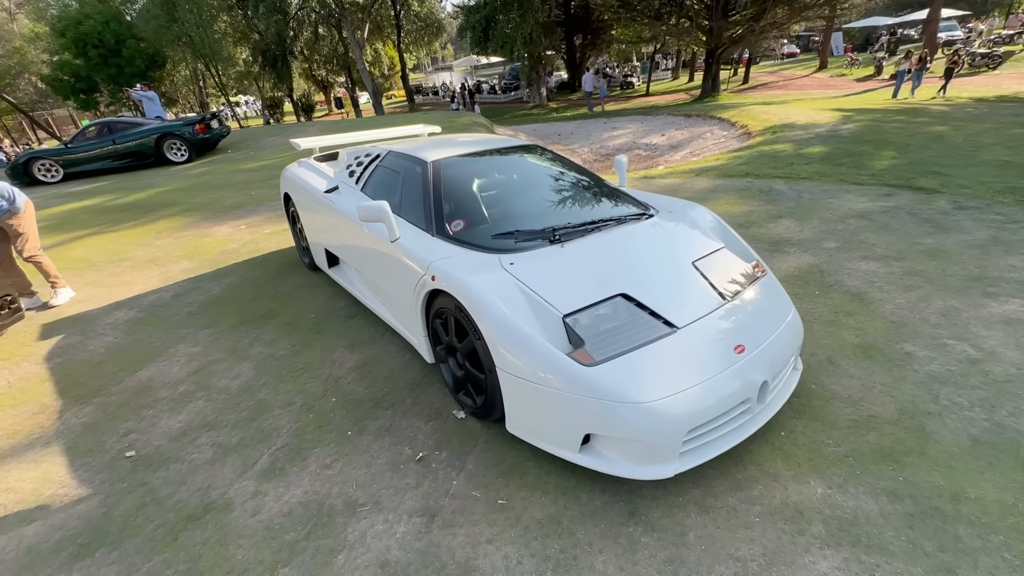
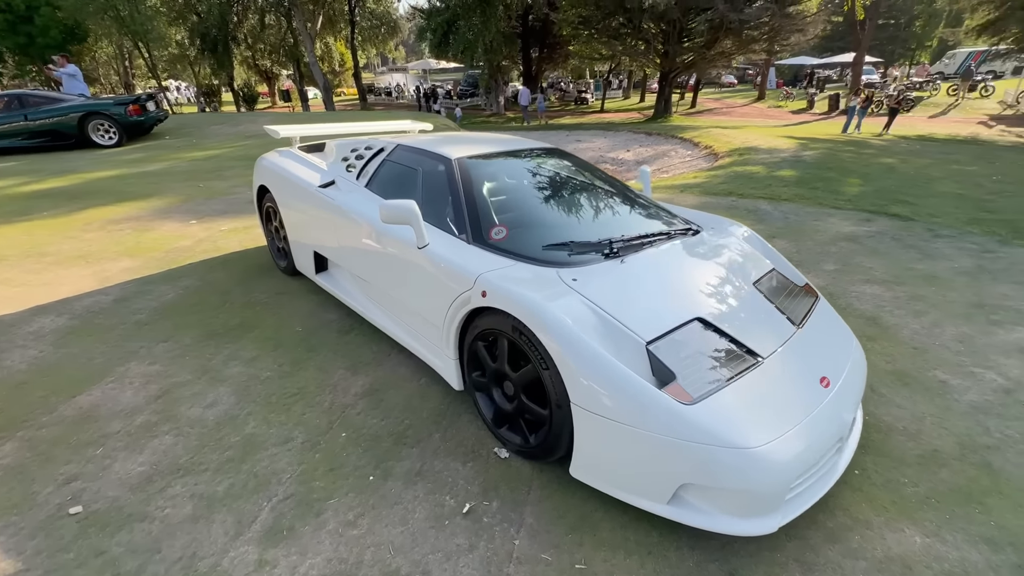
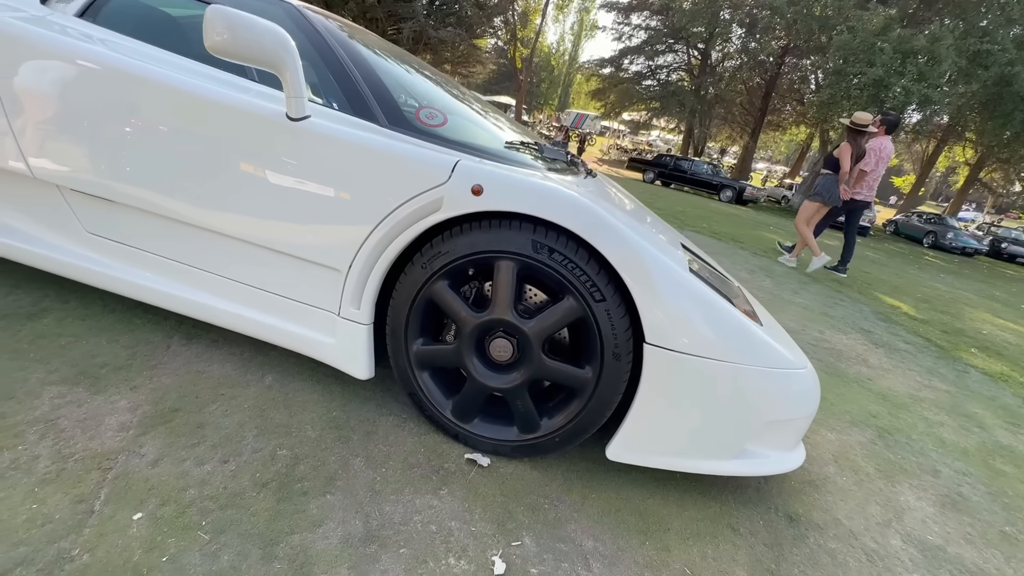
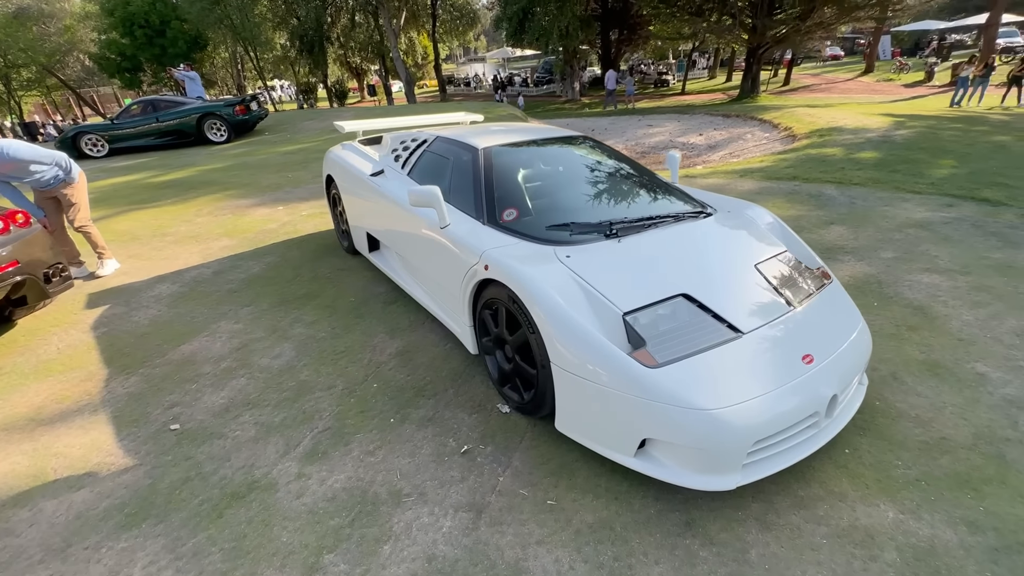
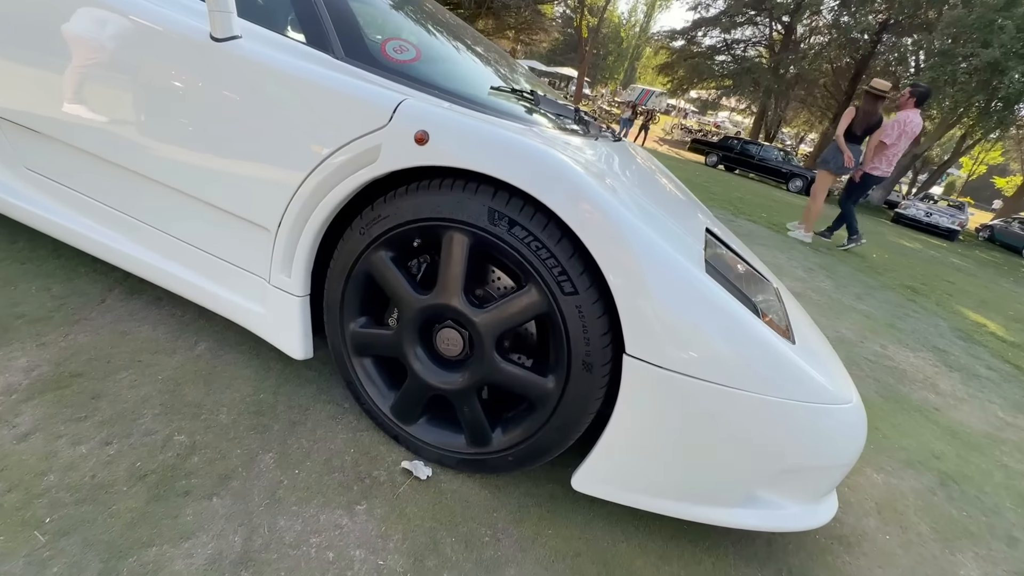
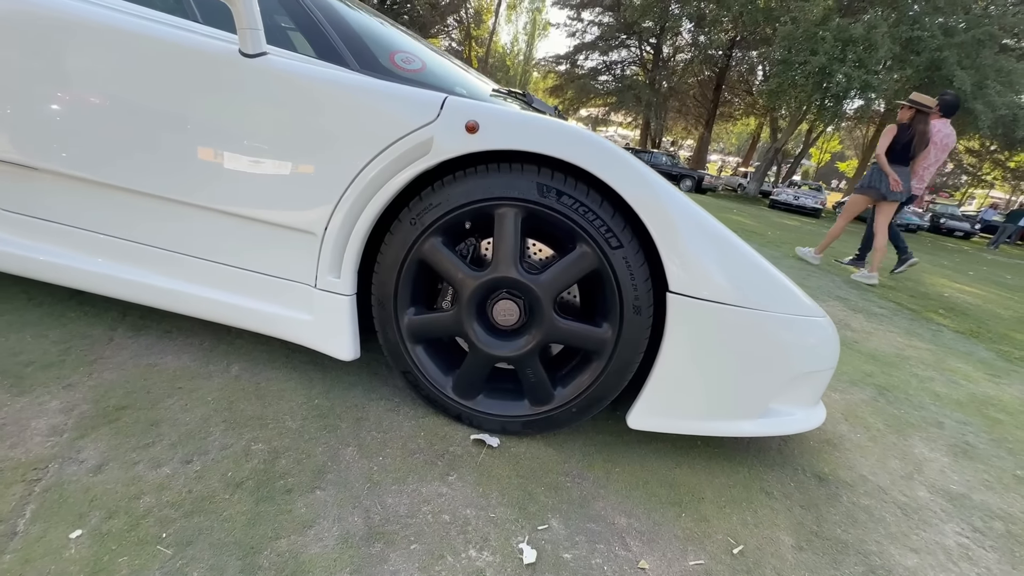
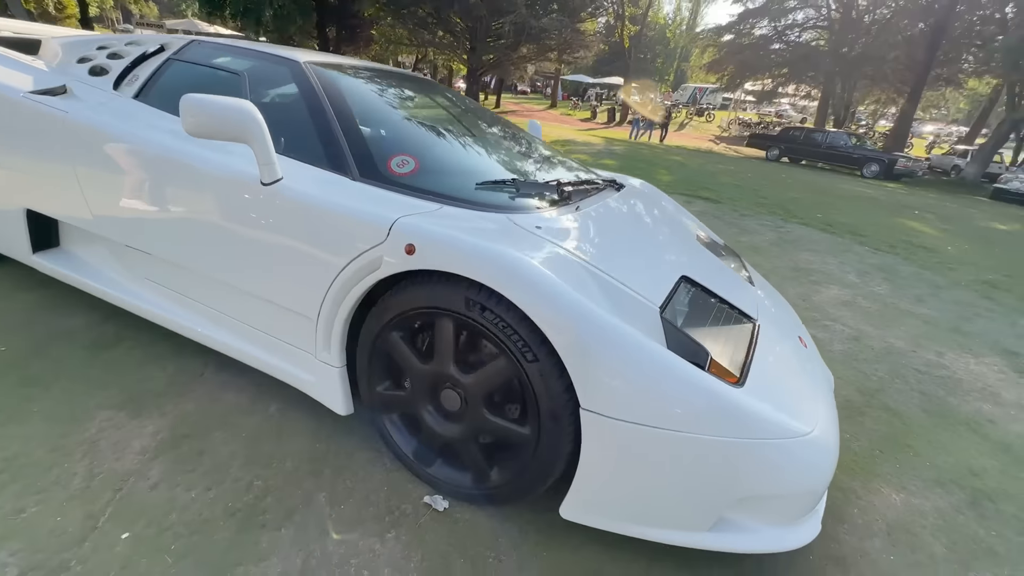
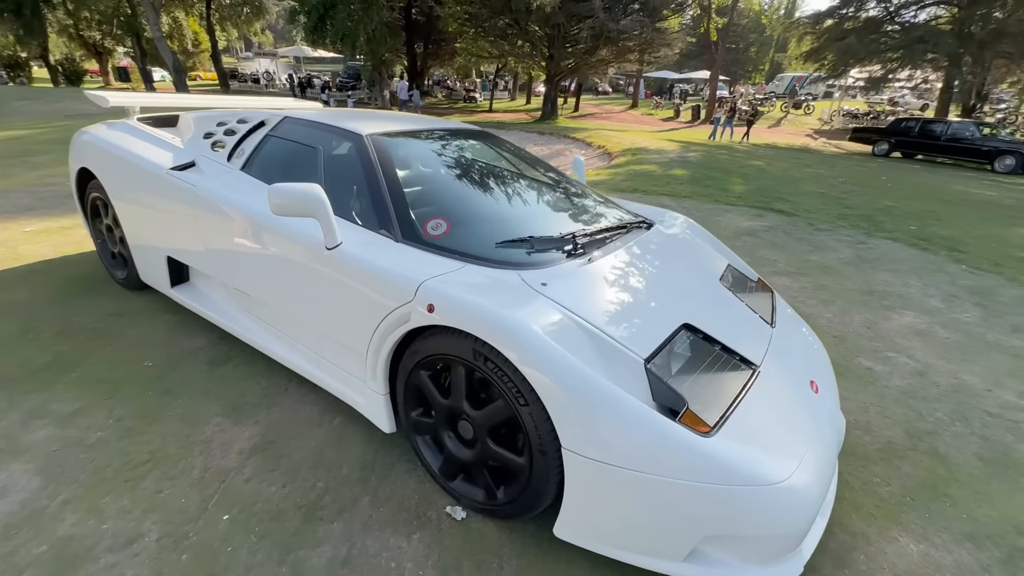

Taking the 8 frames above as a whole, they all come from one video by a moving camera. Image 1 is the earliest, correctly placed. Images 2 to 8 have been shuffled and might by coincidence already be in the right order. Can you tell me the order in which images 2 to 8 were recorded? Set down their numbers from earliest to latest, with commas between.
4, 2, 8, 7, 6, 3, 5
